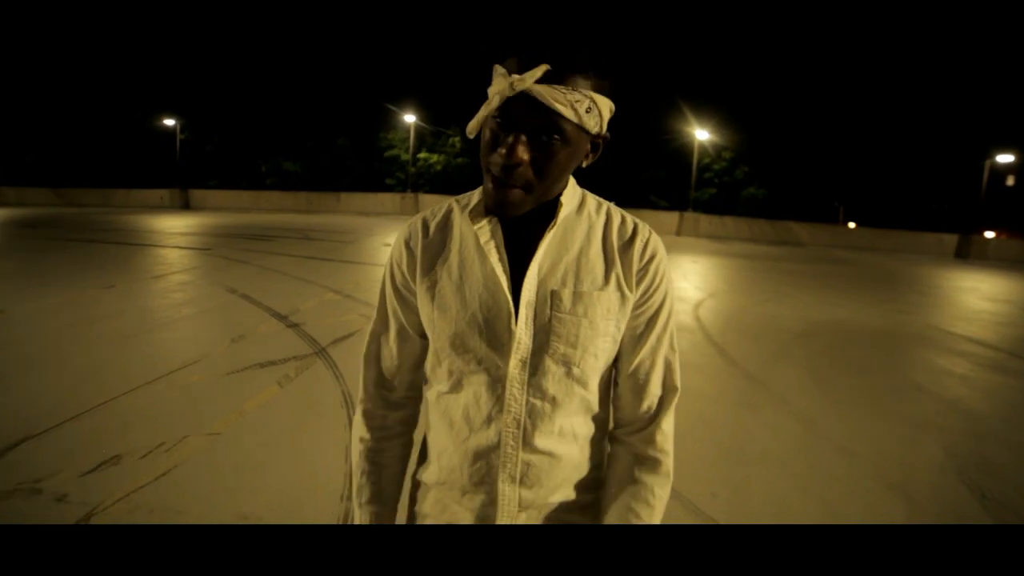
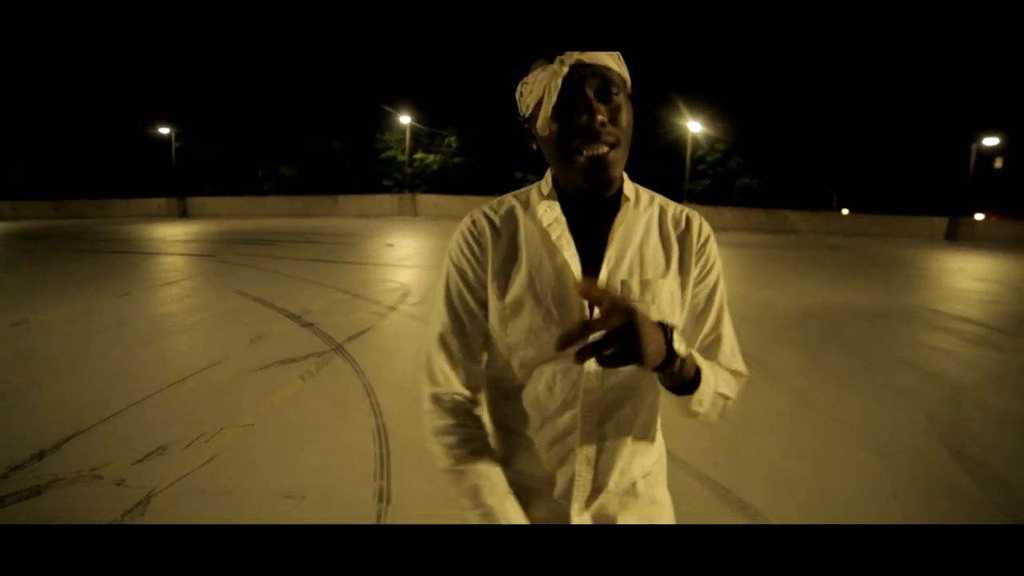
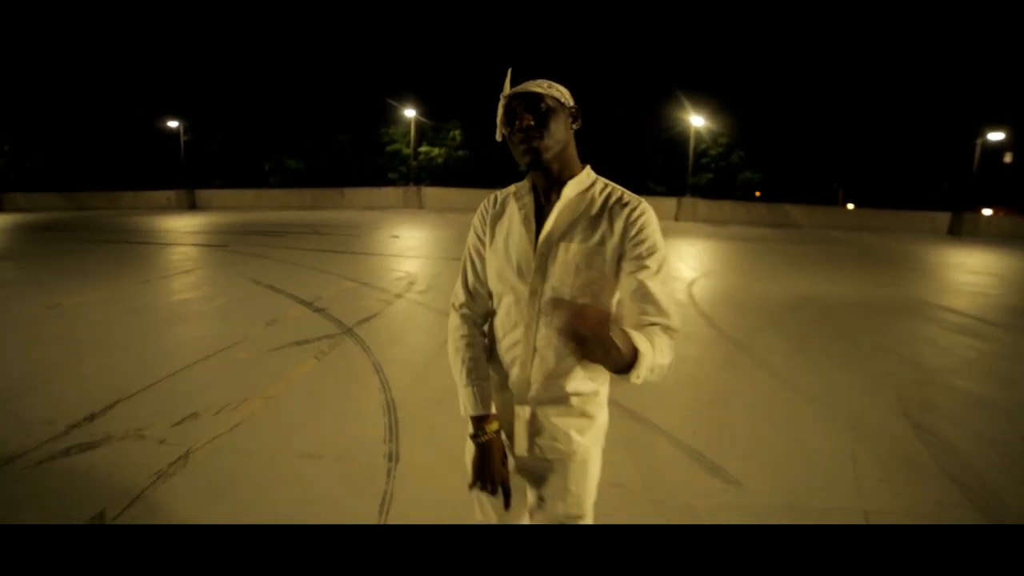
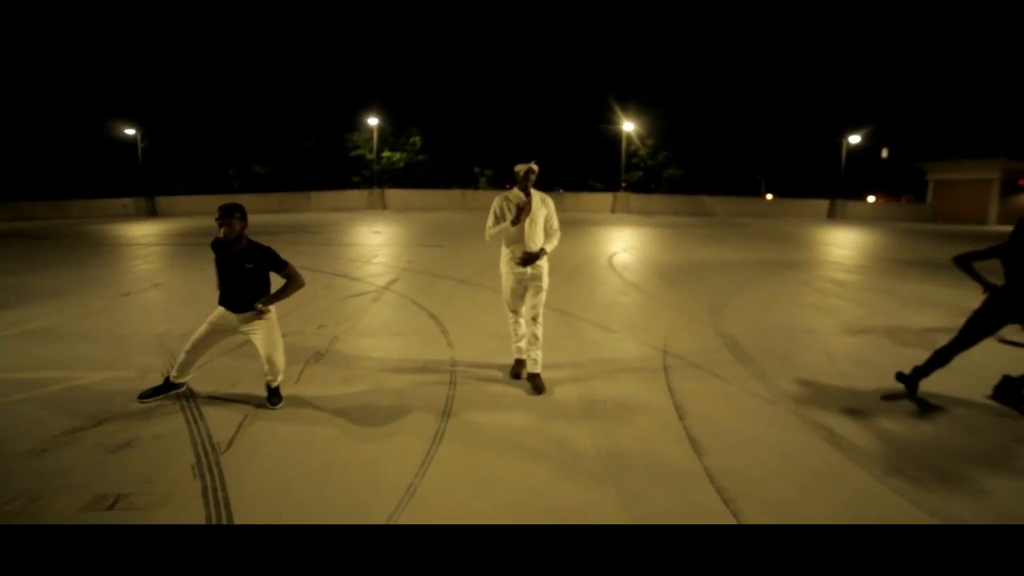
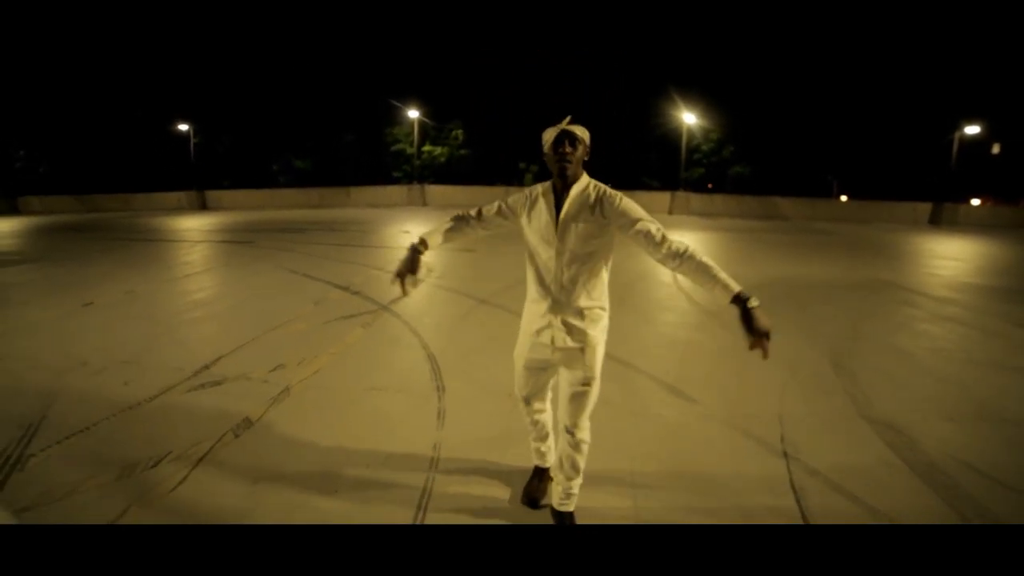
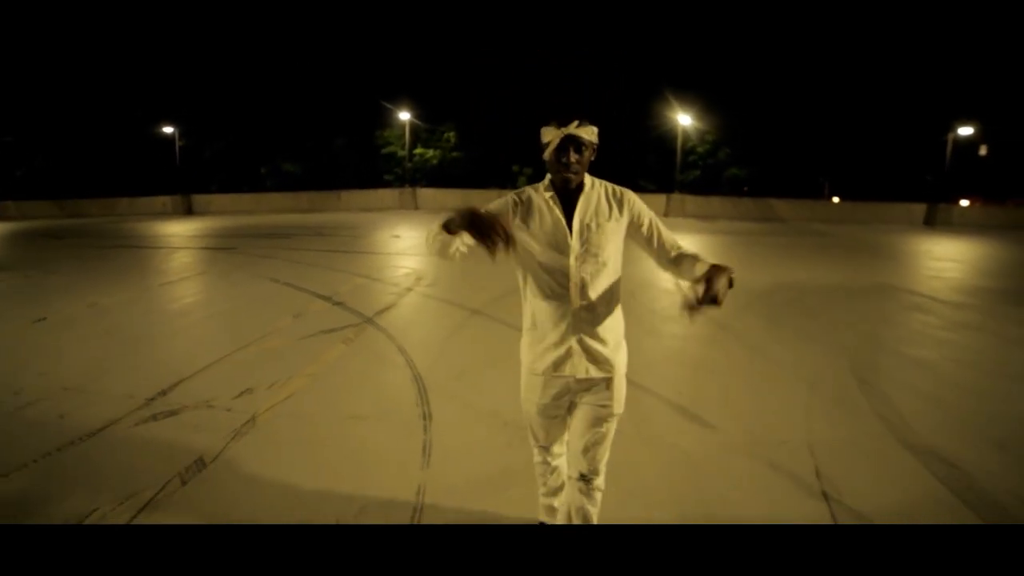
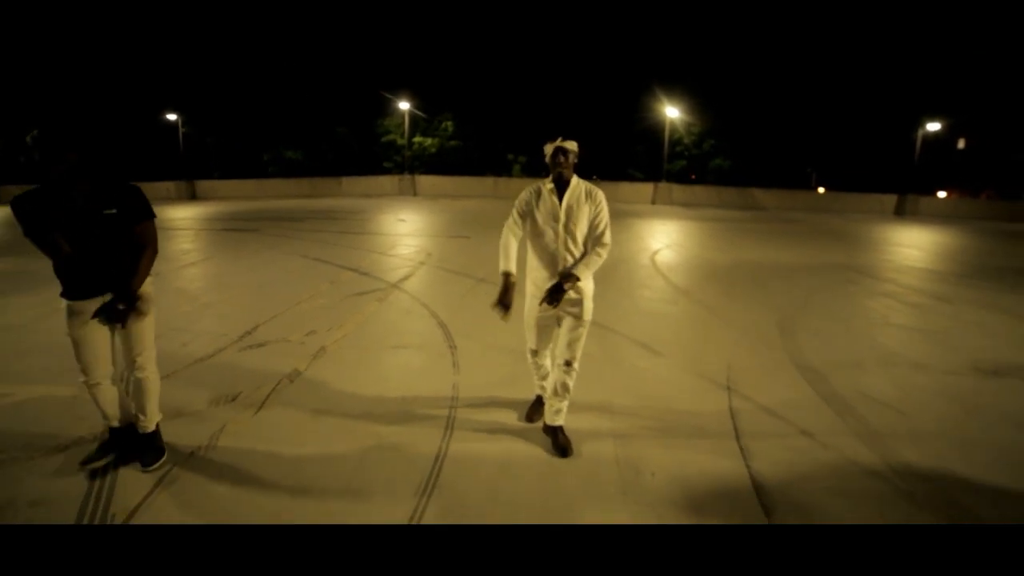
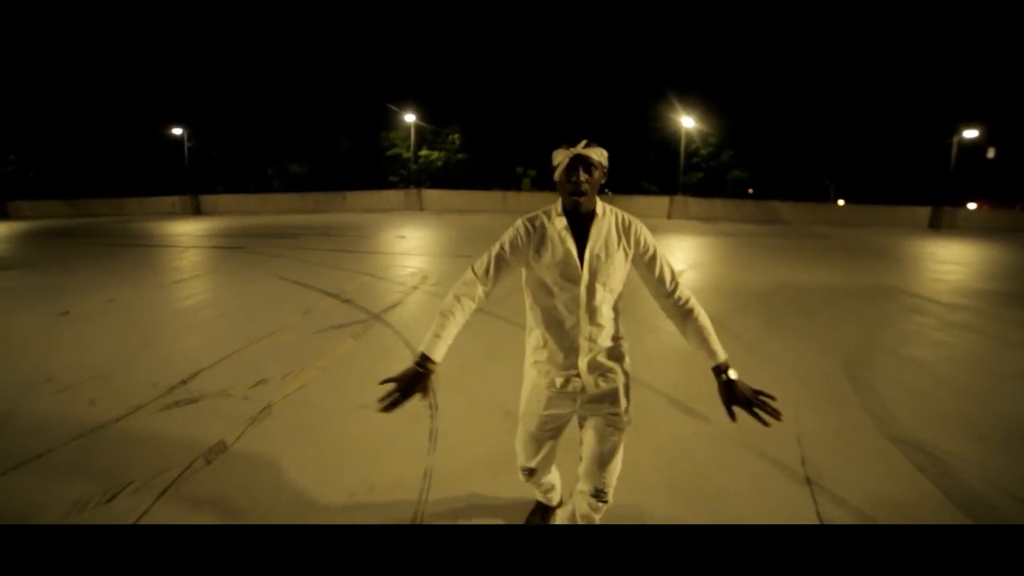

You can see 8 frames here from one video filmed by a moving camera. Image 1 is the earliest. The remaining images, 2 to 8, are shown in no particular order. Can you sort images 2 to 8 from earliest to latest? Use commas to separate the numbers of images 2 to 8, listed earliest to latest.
2, 3, 6, 8, 5, 7, 4
